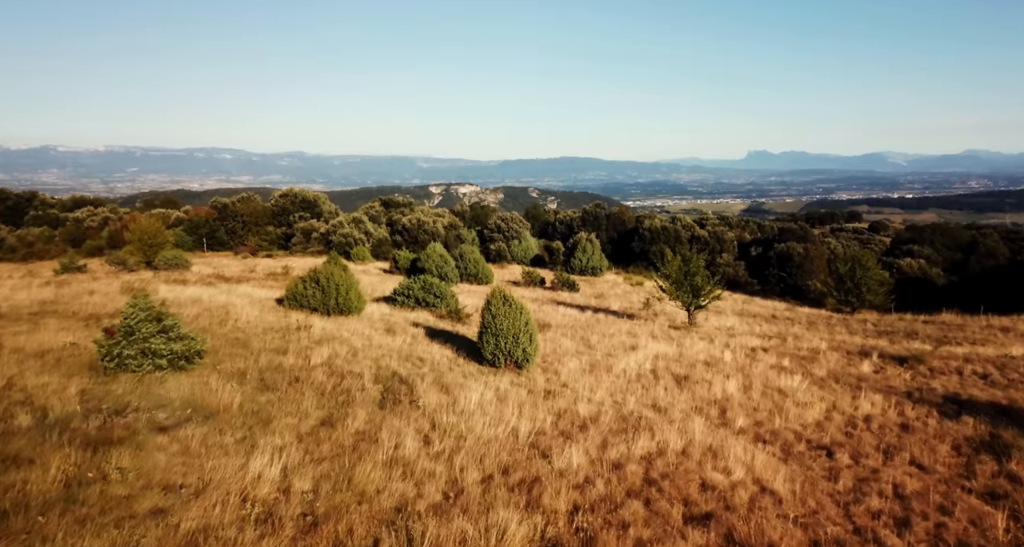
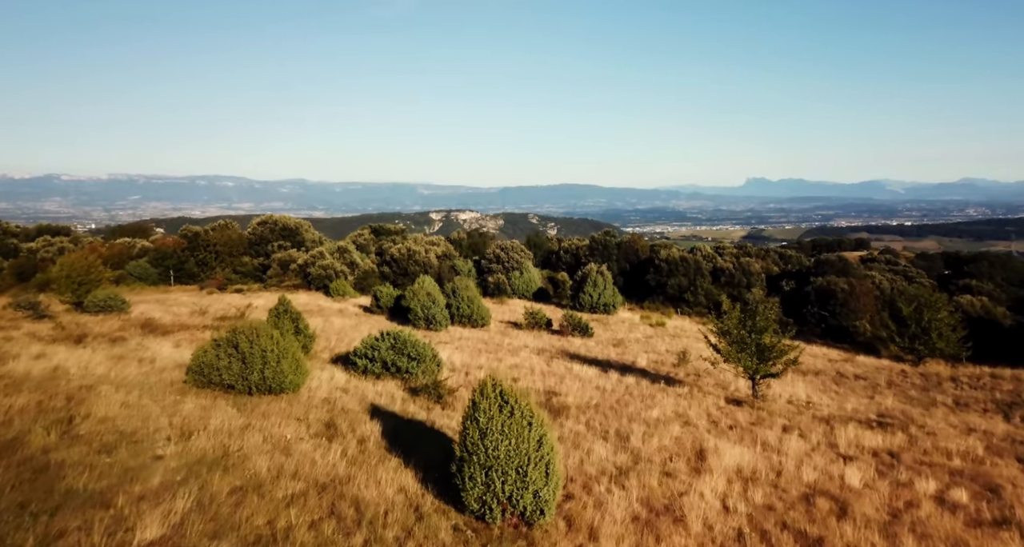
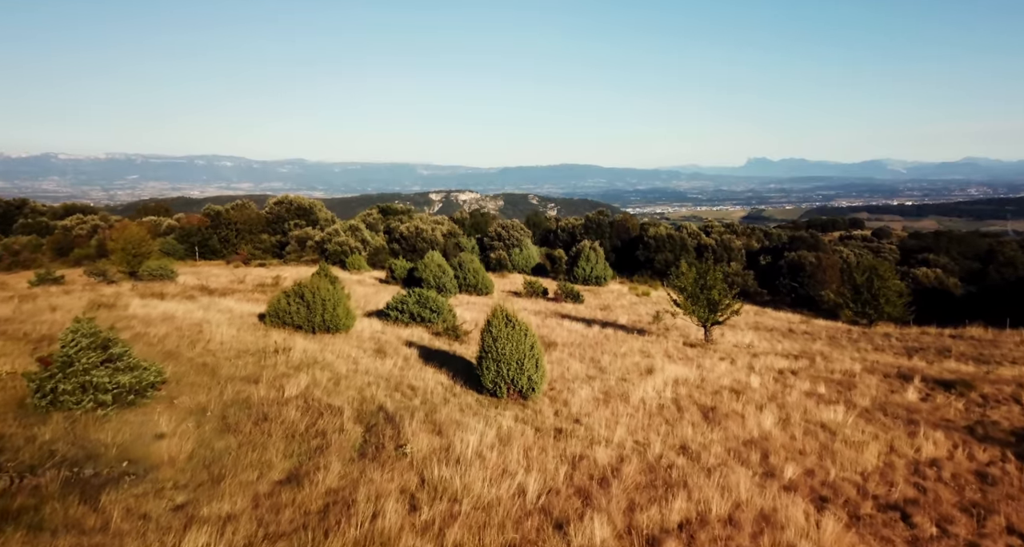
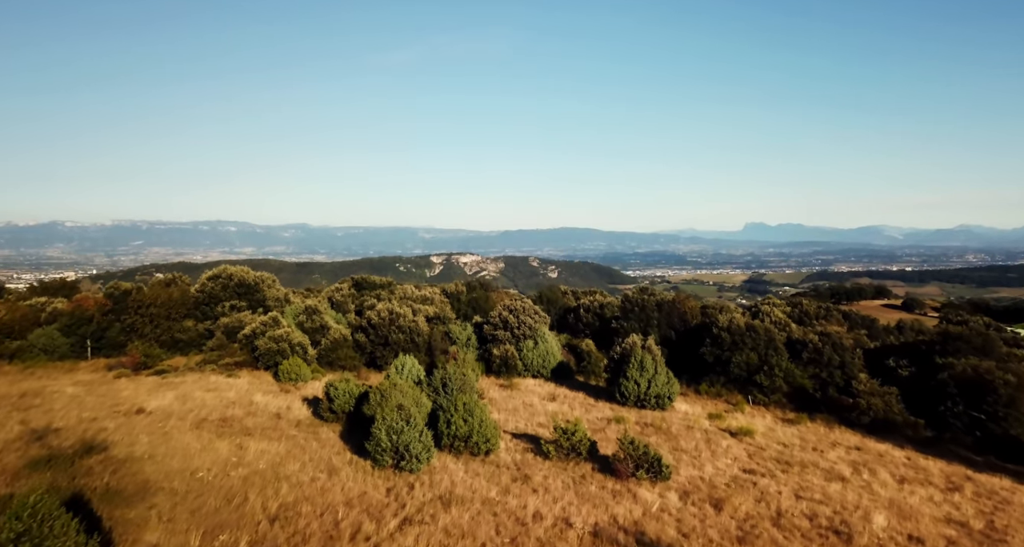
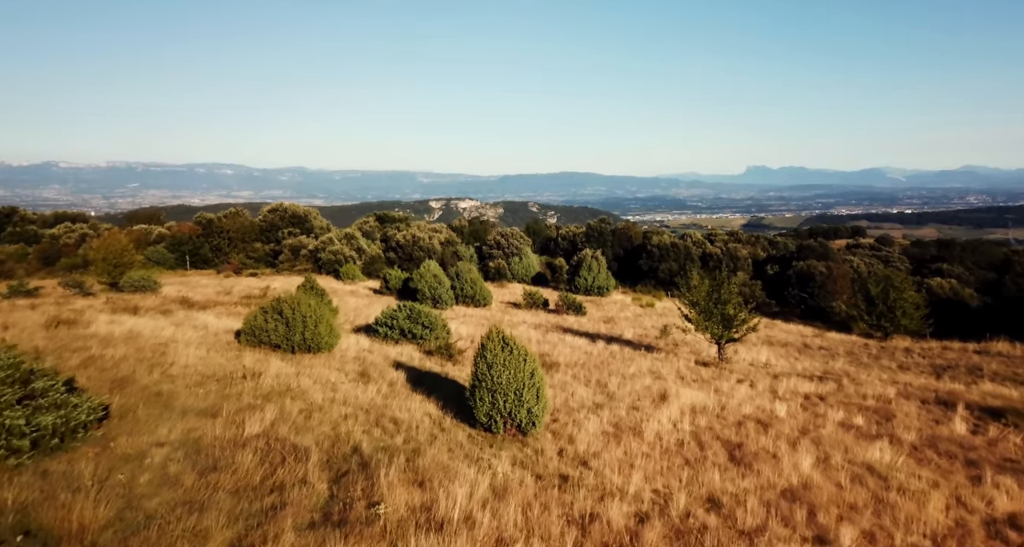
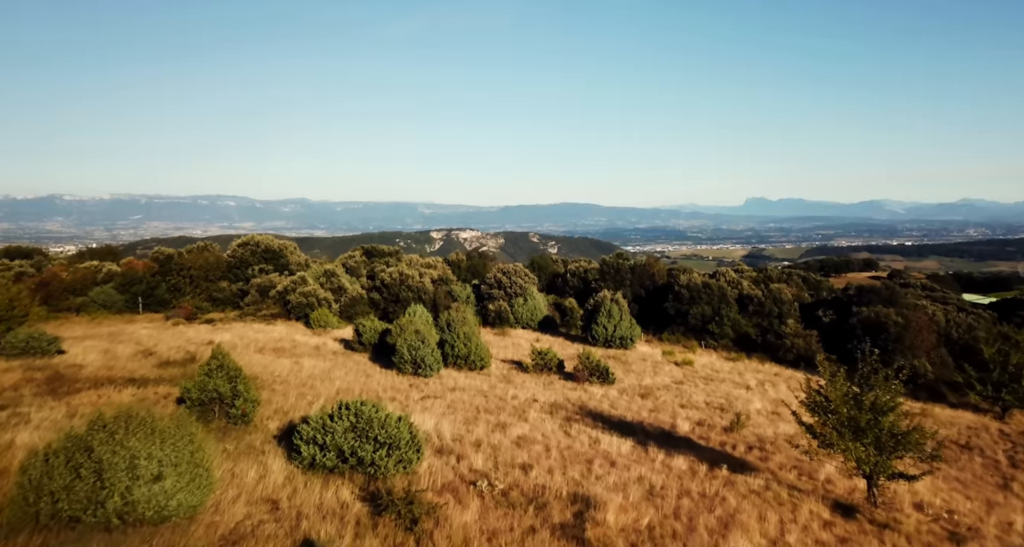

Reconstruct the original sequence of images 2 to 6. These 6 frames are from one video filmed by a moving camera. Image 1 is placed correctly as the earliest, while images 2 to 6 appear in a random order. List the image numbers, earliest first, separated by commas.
3, 5, 2, 6, 4
